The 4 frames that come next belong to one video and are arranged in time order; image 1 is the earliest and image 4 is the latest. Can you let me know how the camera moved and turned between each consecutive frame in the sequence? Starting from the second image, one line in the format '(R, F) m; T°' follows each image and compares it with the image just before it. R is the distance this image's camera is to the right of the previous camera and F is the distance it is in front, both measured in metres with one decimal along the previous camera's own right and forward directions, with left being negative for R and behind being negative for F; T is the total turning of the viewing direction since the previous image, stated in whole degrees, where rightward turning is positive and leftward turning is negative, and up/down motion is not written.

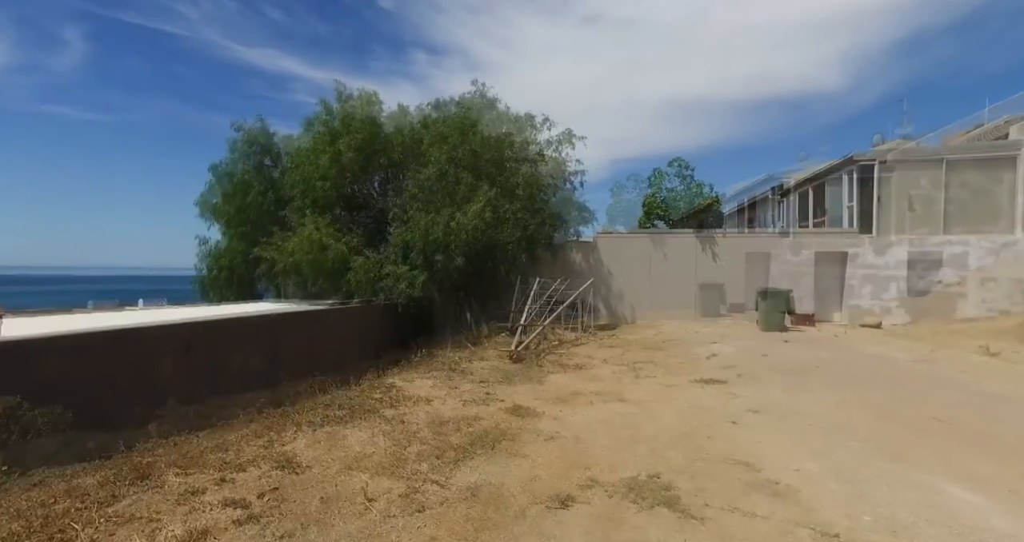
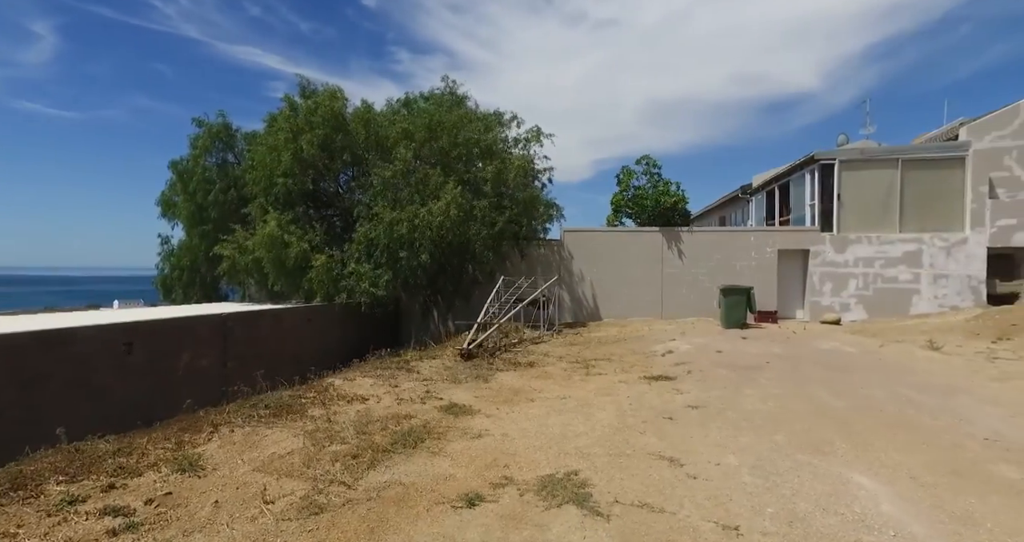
(+1.1, +3.1) m; -2°
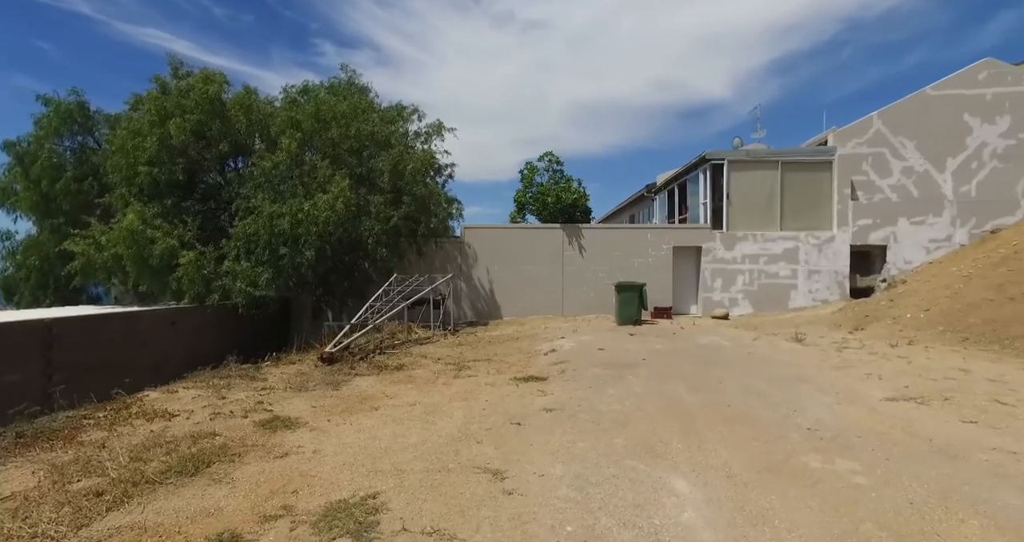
(+1.1, +0.4) m; +8°
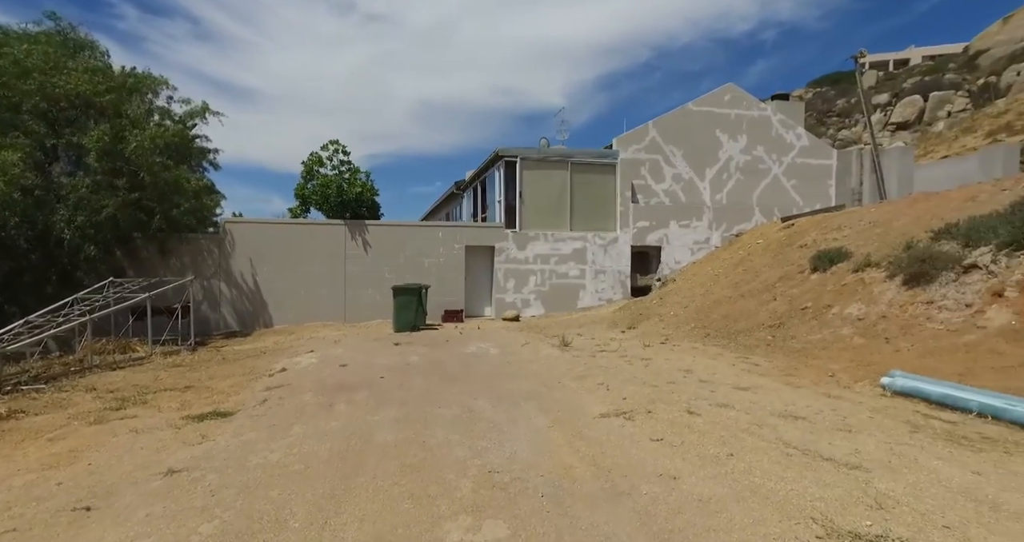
(+2.0, +1.1) m; +17°
